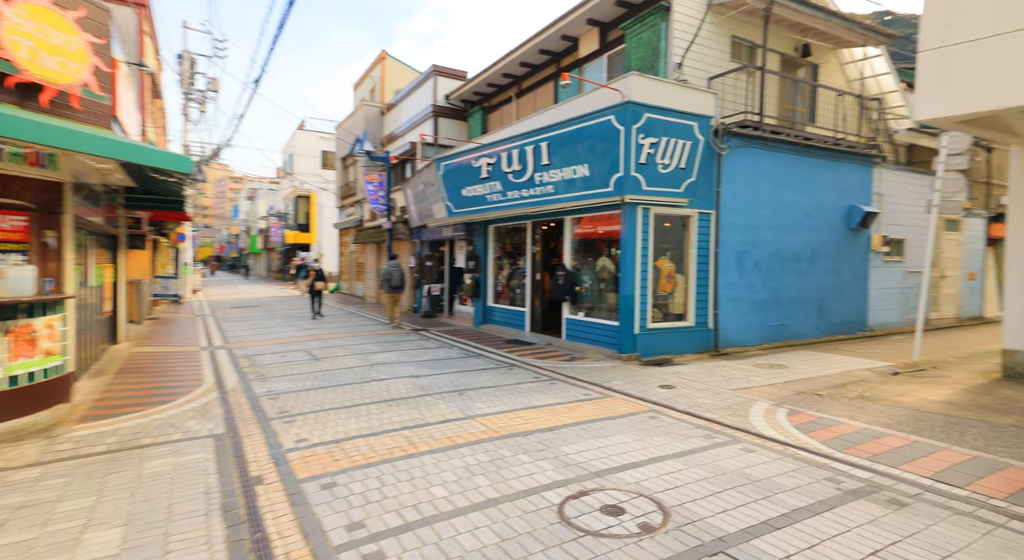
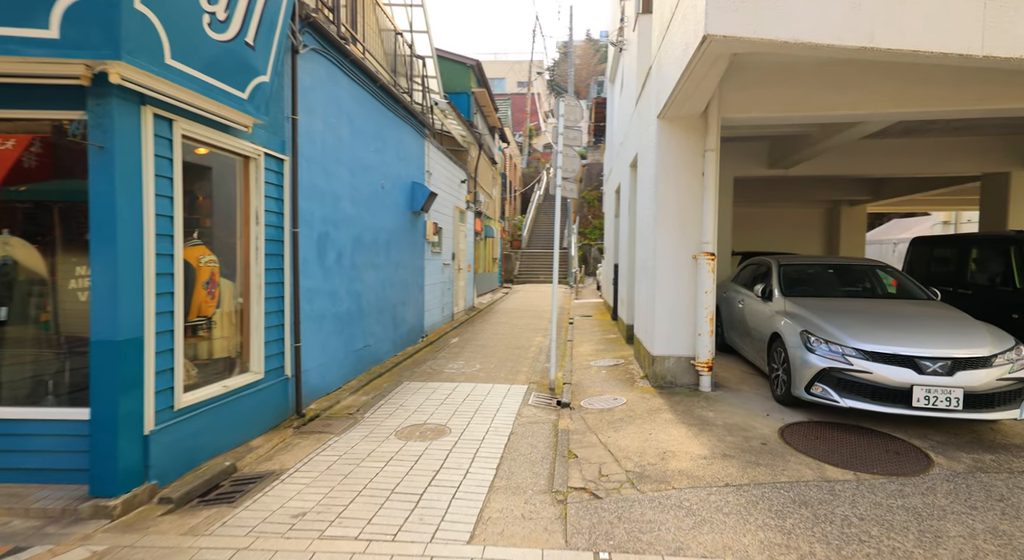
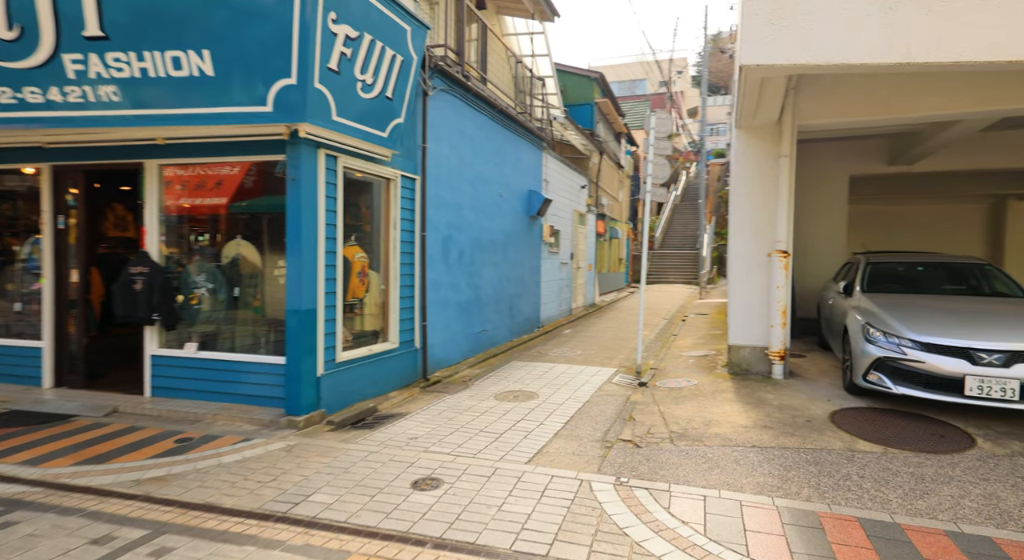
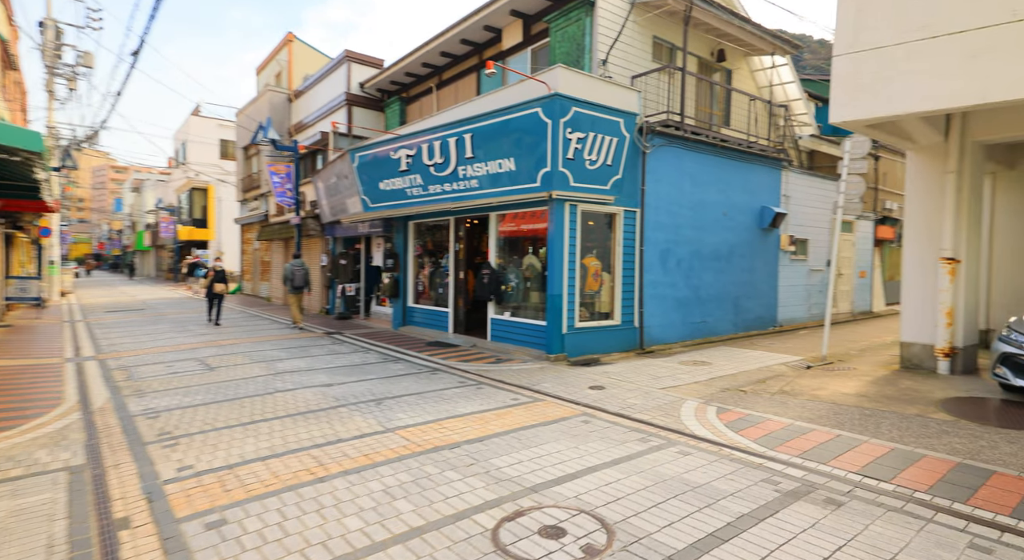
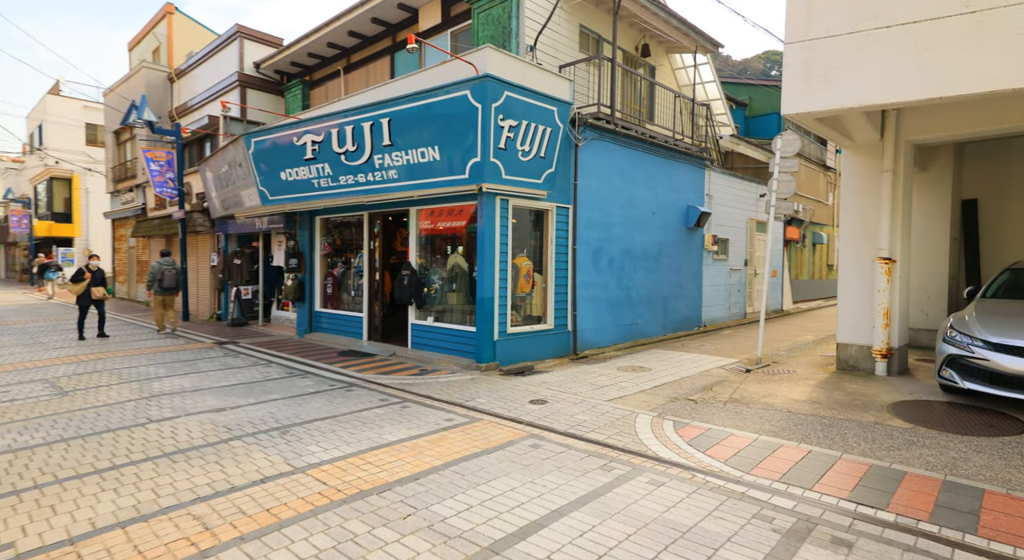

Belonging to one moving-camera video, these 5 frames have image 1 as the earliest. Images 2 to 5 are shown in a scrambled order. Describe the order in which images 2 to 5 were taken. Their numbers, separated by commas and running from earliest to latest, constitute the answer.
4, 5, 3, 2
